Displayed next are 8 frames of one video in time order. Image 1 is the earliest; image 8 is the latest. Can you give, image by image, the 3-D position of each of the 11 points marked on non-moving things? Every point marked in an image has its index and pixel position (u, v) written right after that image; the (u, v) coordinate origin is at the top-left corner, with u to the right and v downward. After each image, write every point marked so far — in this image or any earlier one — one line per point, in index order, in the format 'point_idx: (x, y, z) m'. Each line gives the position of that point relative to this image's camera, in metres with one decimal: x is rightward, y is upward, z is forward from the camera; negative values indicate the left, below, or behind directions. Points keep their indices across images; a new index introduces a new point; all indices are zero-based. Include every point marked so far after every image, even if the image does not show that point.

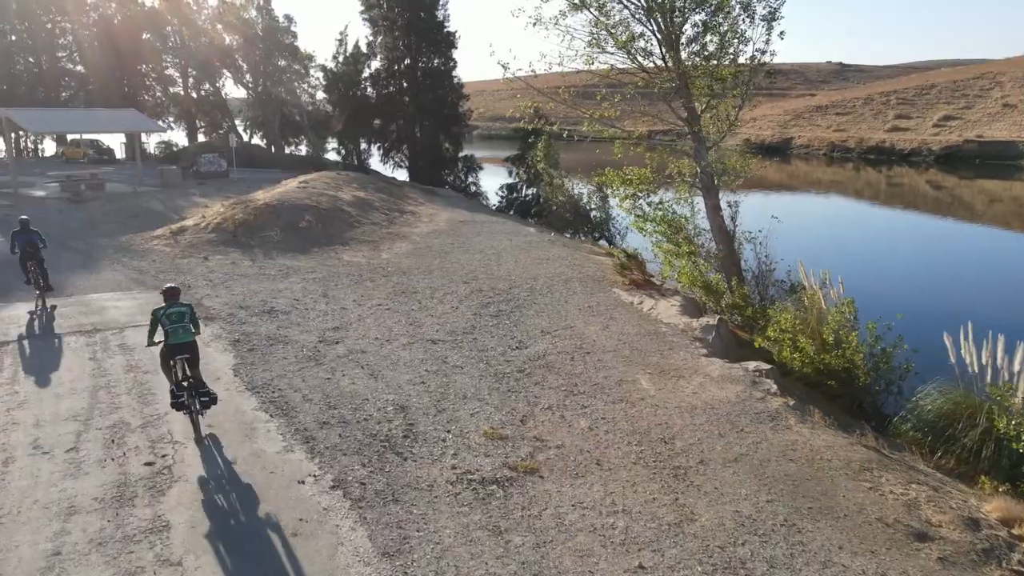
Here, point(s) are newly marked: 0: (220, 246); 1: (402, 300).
0: (-7.6, +1.1, +19.0) m
1: (-2.2, -0.2, +14.5) m
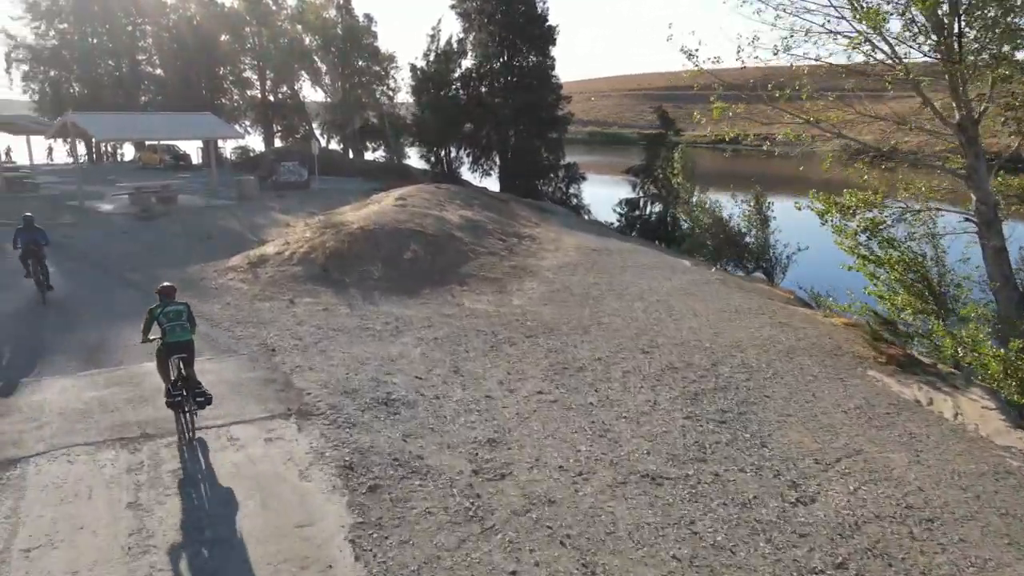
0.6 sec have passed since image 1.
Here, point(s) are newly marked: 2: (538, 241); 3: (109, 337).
0: (-4.2, +0.1, +15.2) m
1: (+0.8, -1.3, +10.1) m
2: (+0.7, +1.2, +19.5) m
3: (-6.7, -0.8, +11.9) m
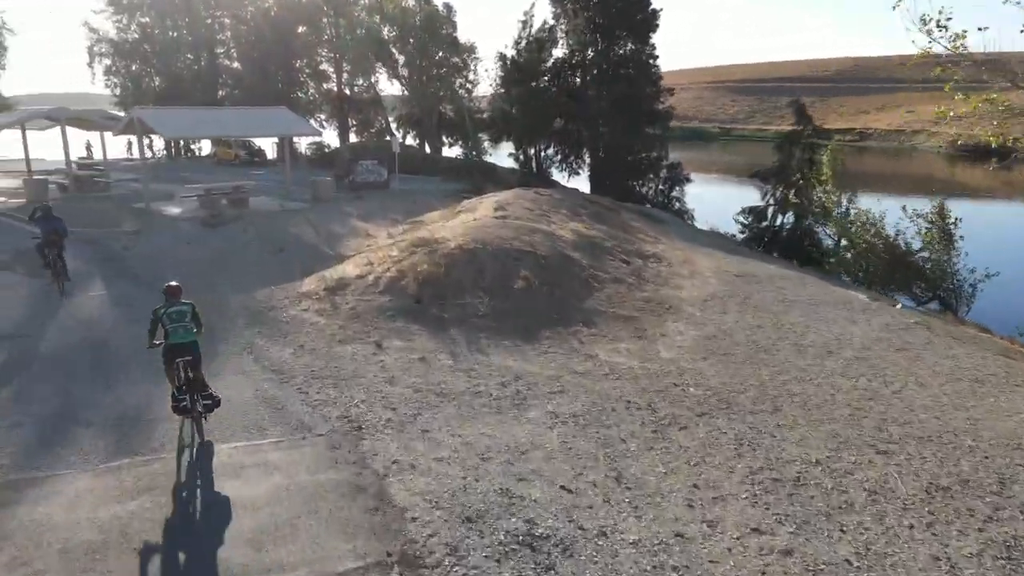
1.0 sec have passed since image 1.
0: (-1.9, -0.6, +12.2) m
1: (+2.6, -2.1, +6.8) m
2: (+3.4, +0.5, +16.1) m
3: (-4.6, -1.4, +9.2) m
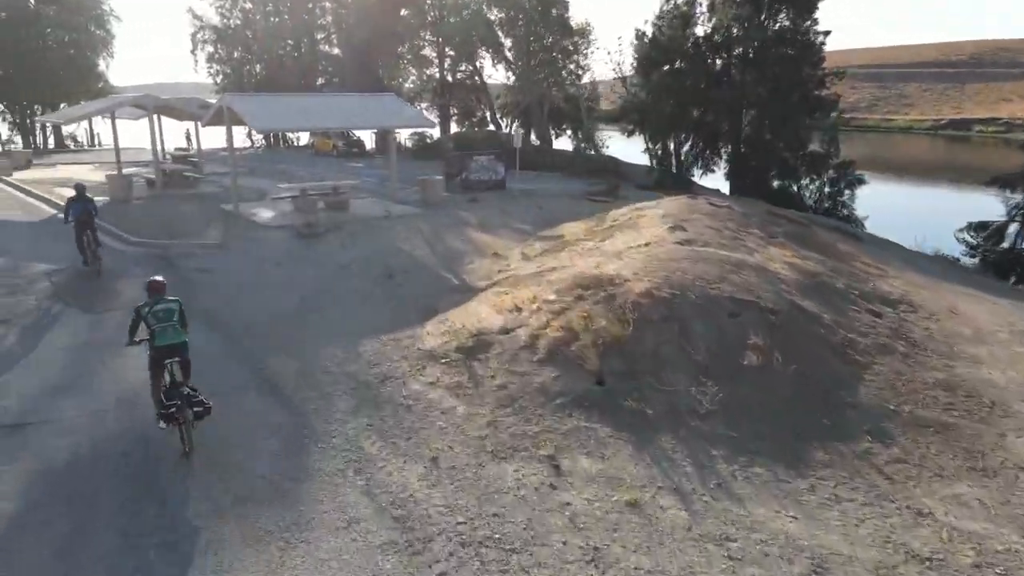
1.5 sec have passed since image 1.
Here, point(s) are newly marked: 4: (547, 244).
0: (+0.7, -1.4, +8.0) m
1: (+4.5, -3.2, +2.1) m
2: (+6.5, -0.4, +11.2) m
3: (-2.3, -2.2, +5.4) m
4: (+0.7, +1.0, +15.9) m
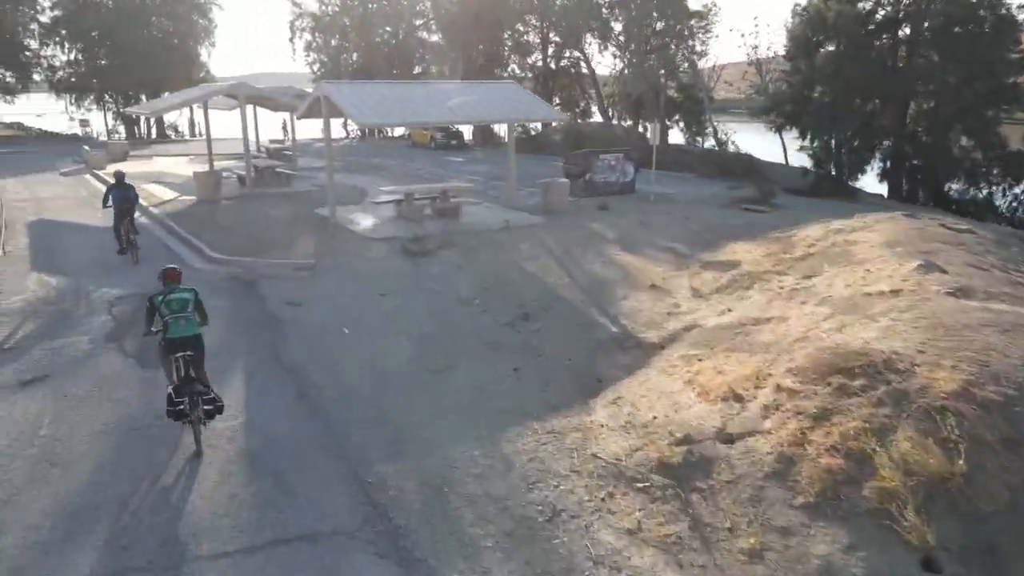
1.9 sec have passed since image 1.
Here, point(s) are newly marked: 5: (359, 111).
0: (+2.5, -2.3, +4.5) m
1: (+5.6, -4.2, -1.8) m
2: (+8.6, -1.4, +7.0) m
3: (-0.8, -3.0, +2.2) m
4: (+3.5, +0.2, +12.3) m
5: (-3.5, +4.0, +16.4) m
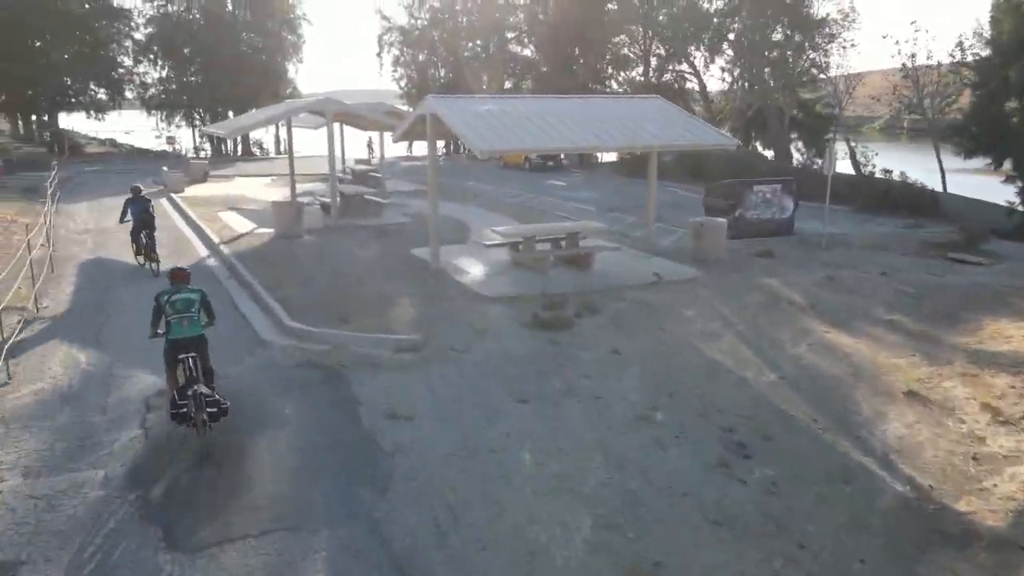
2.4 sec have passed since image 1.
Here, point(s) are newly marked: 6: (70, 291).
0: (+3.9, -3.3, +0.5) m
1: (+6.3, -5.2, -6.1) m
2: (+10.3, -2.7, +2.4) m
3: (+0.3, -4.0, -1.4) m
4: (+5.7, -1.0, +8.2) m
5: (-0.7, +2.8, +13.1) m
6: (-7.6, 0.0, +12.5) m
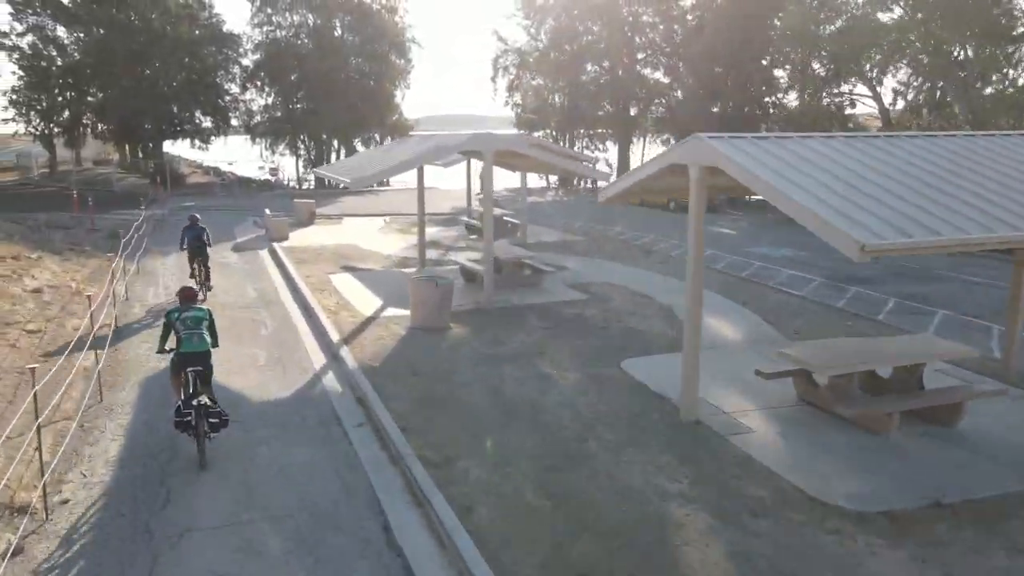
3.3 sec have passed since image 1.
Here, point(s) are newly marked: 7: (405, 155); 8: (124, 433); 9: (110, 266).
0: (+5.8, -4.9, -5.6) m
1: (+7.3, -6.6, -12.4) m
2: (+12.3, -4.4, -4.4) m
3: (+2.0, -5.3, -7.1) m
4: (+8.5, -2.9, +2.0) m
5: (+2.8, +1.0, +7.7) m
6: (-4.2, -1.7, +7.8) m
7: (-2.2, +2.7, +15.0) m
8: (-4.3, -1.7, +8.1) m
9: (-9.1, +0.5, +16.5) m
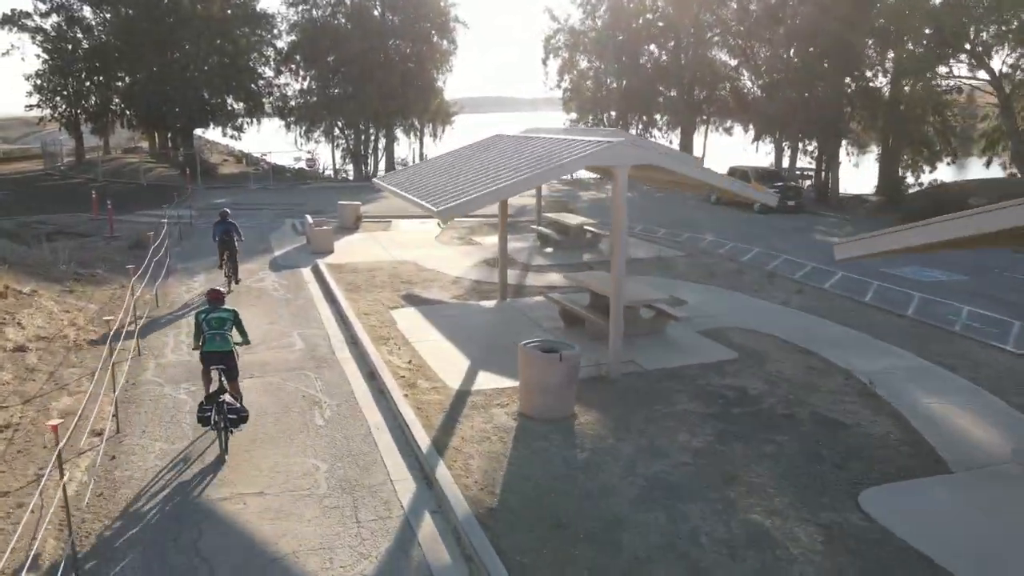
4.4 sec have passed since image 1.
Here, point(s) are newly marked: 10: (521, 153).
0: (+6.8, -6.2, -9.2) m
1: (+8.1, -8.1, -16.0) m
2: (+13.4, -5.8, -8.2) m
3: (+3.0, -6.7, -10.5) m
4: (+9.9, -4.1, -1.8) m
5: (+4.4, 0.0, +4.0) m
6: (-2.6, -2.6, +4.5) m
7: (-0.3, +2.0, +11.5) m
8: (-2.7, -2.6, +4.8) m
9: (-7.1, -0.2, +13.4) m
10: (-0.2, +2.3, +12.1) m
